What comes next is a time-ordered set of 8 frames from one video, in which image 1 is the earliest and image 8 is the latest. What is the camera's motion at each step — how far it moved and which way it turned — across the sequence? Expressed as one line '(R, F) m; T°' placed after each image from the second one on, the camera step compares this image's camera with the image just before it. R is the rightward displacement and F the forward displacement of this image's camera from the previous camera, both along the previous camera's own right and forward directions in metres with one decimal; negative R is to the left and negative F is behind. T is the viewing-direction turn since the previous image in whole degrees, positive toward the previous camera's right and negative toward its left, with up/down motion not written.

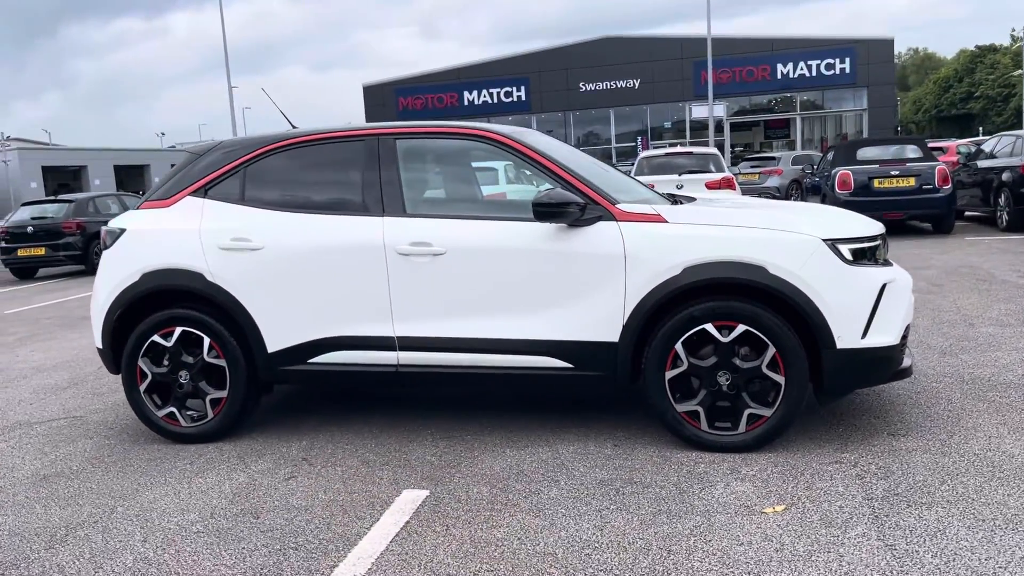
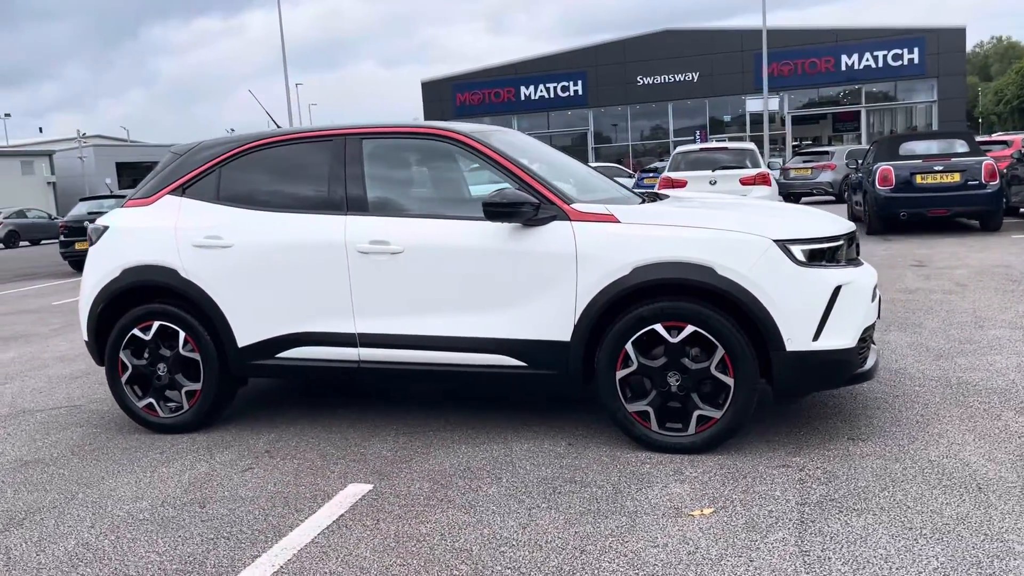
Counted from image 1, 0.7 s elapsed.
(+0.5, 0.0) m; -4°
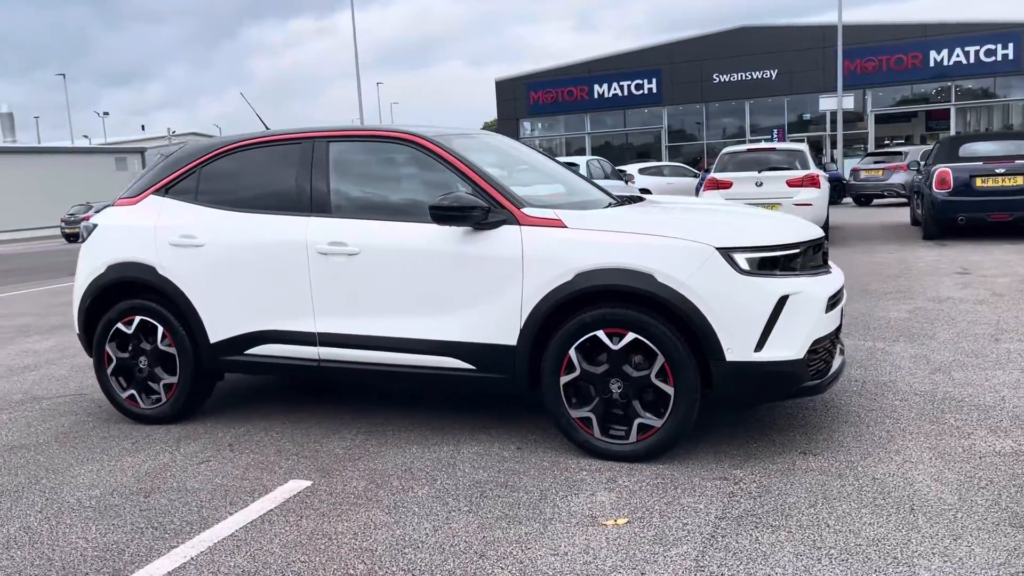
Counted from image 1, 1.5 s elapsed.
(+0.6, 0.0) m; -5°
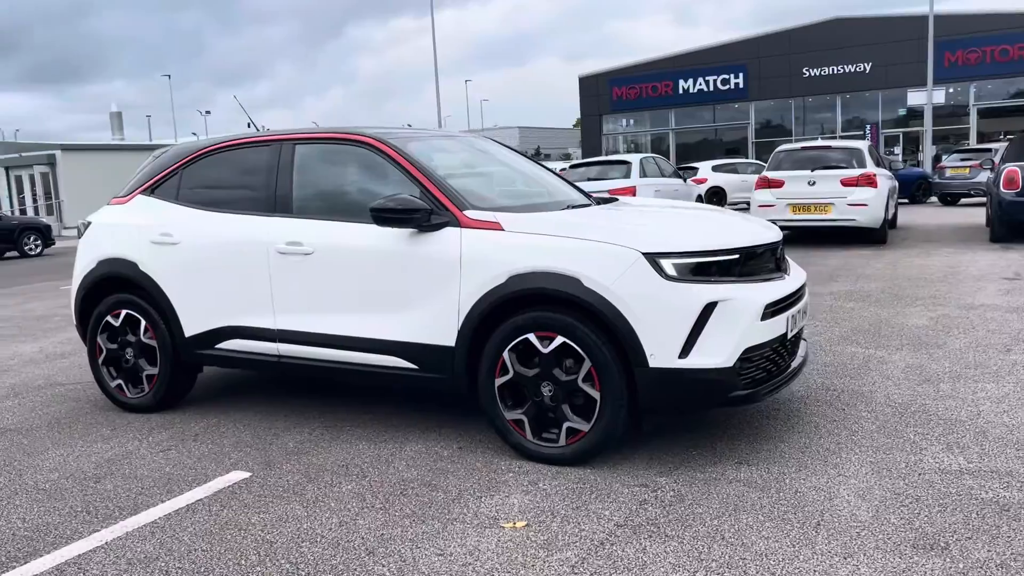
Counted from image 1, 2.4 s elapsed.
(+0.7, 0.0) m; -6°
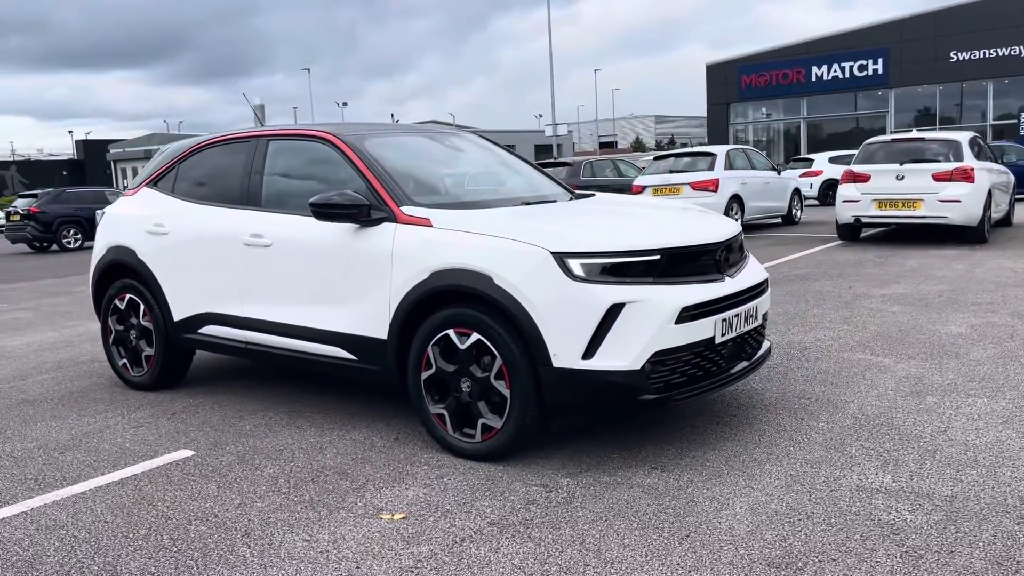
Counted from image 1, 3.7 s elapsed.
(+0.9, 0.0) m; -9°
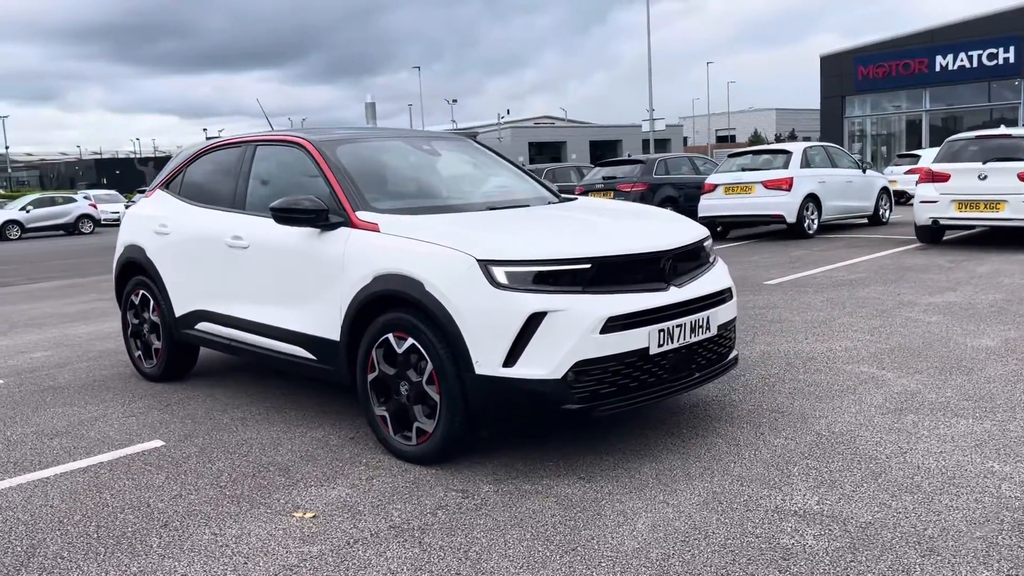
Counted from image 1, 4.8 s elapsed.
(+0.8, 0.0) m; -7°
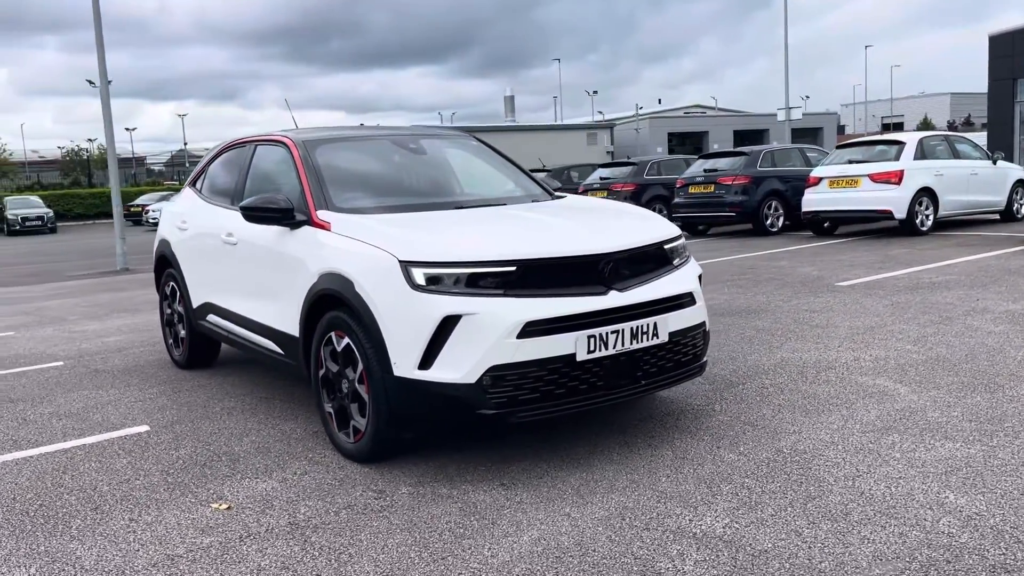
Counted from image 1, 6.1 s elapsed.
(+0.9, +0.1) m; -10°
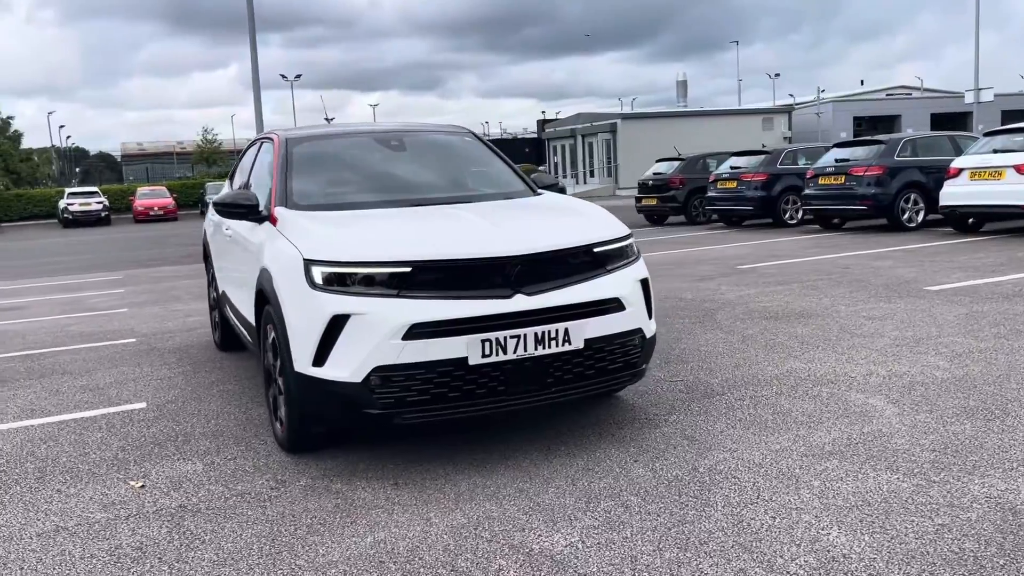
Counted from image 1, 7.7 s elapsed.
(+1.2, +0.2) m; -12°
